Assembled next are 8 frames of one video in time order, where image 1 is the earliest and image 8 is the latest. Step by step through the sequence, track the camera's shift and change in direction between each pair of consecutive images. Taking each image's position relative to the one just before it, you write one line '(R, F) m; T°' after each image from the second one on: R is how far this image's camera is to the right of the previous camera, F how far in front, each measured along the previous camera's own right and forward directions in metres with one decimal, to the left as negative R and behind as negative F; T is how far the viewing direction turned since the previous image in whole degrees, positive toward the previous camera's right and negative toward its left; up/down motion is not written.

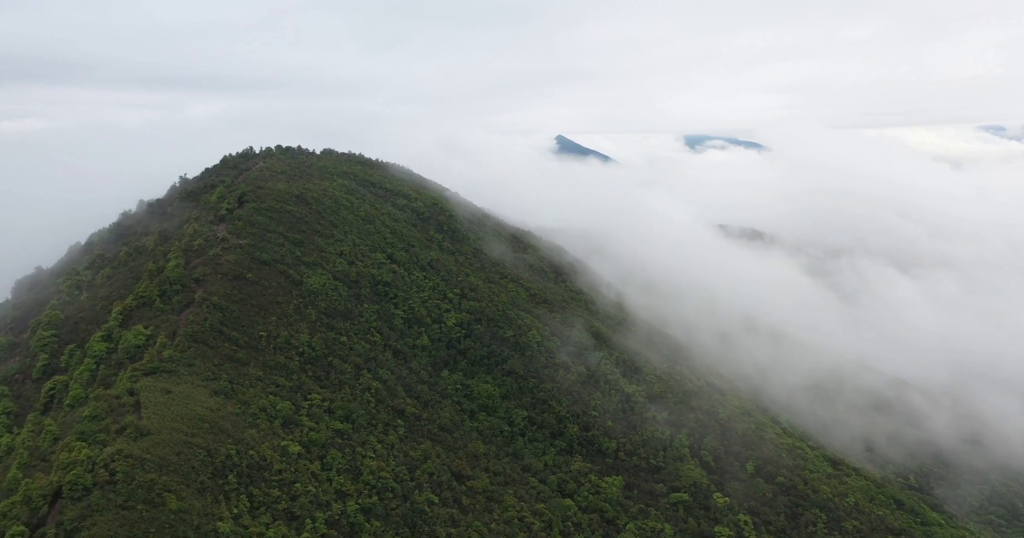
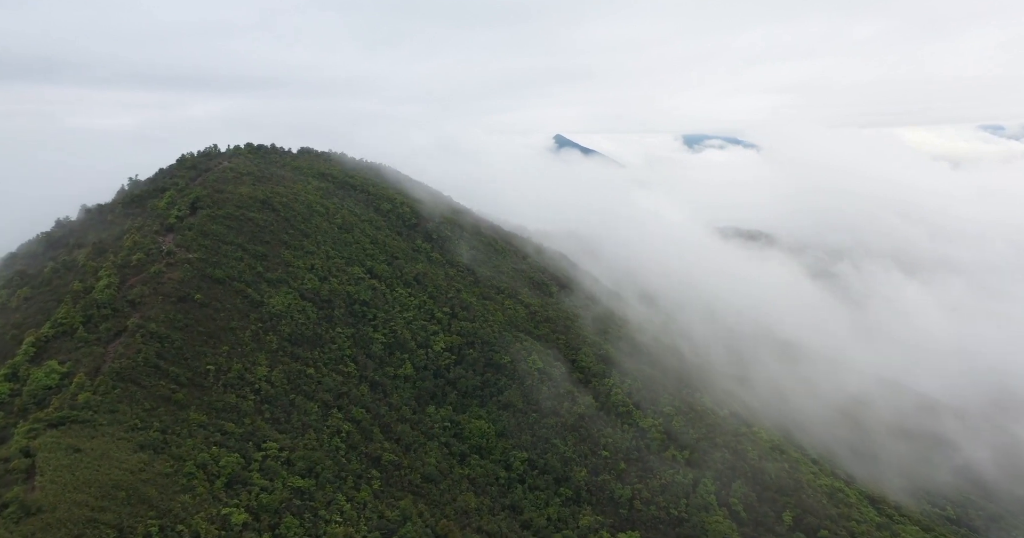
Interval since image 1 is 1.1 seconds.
(+0.2, +8.0) m; 0°
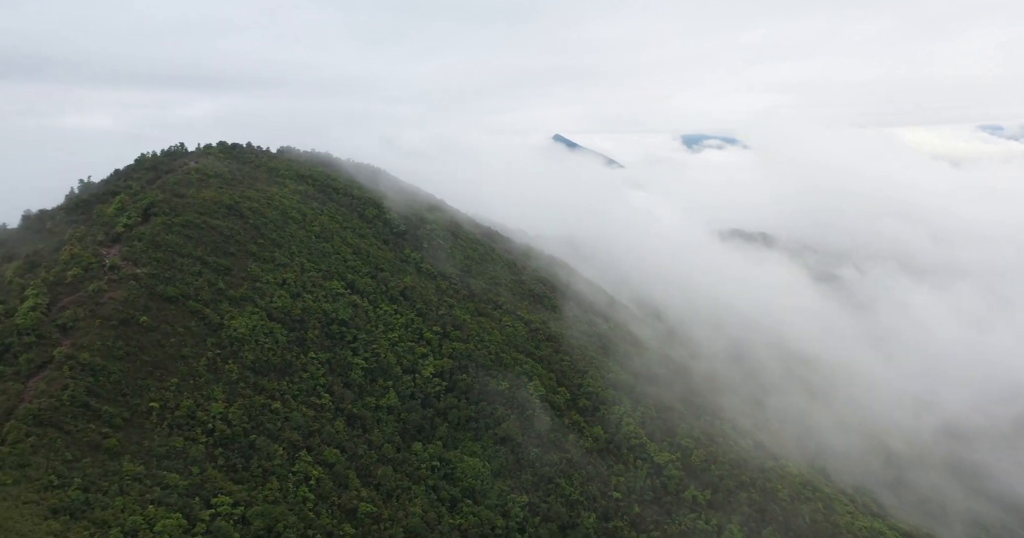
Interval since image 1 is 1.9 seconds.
(+0.1, +6.2) m; 0°
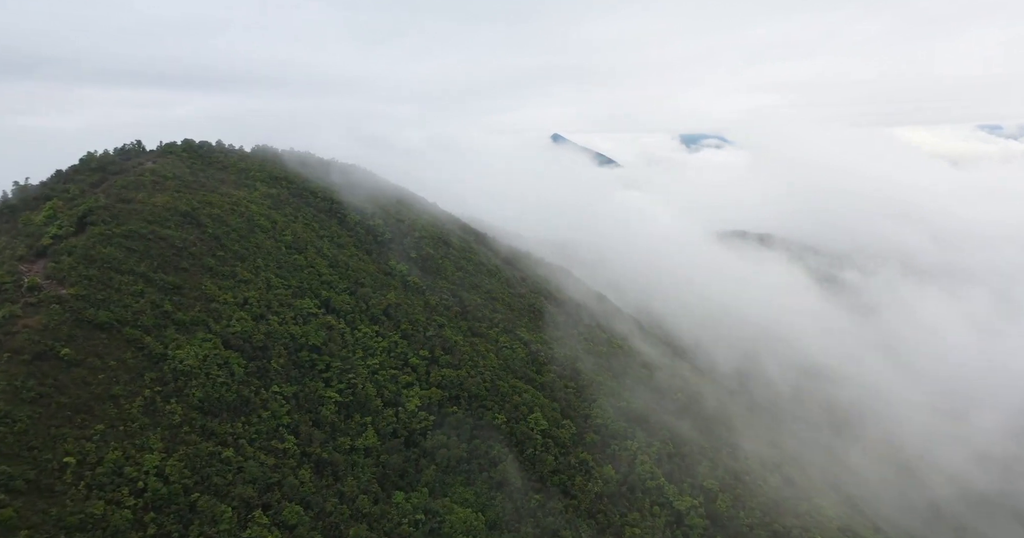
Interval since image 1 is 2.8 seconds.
(+0.1, +6.3) m; 0°
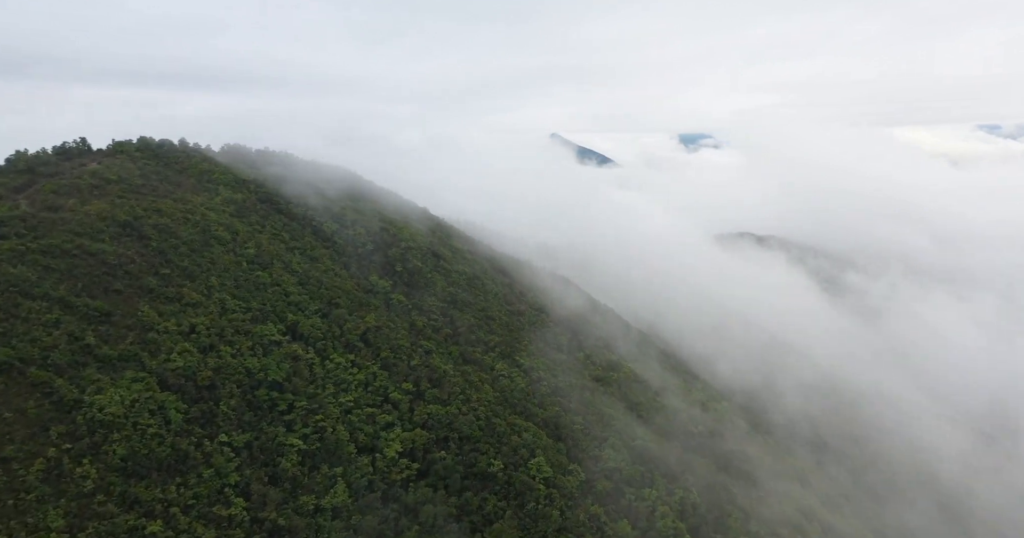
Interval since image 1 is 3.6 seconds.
(+0.1, +6.4) m; 0°
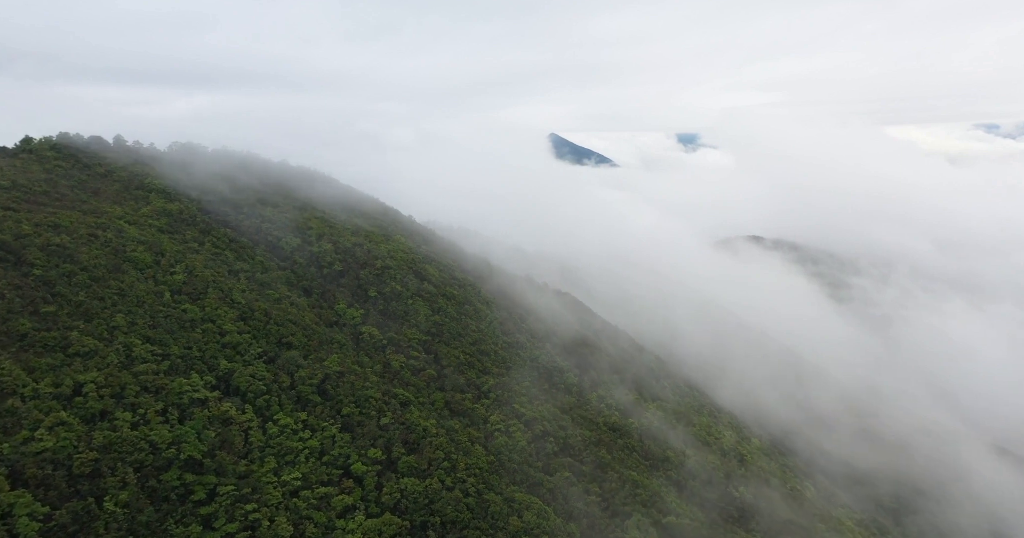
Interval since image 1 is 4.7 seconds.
(+0.1, +8.5) m; 0°
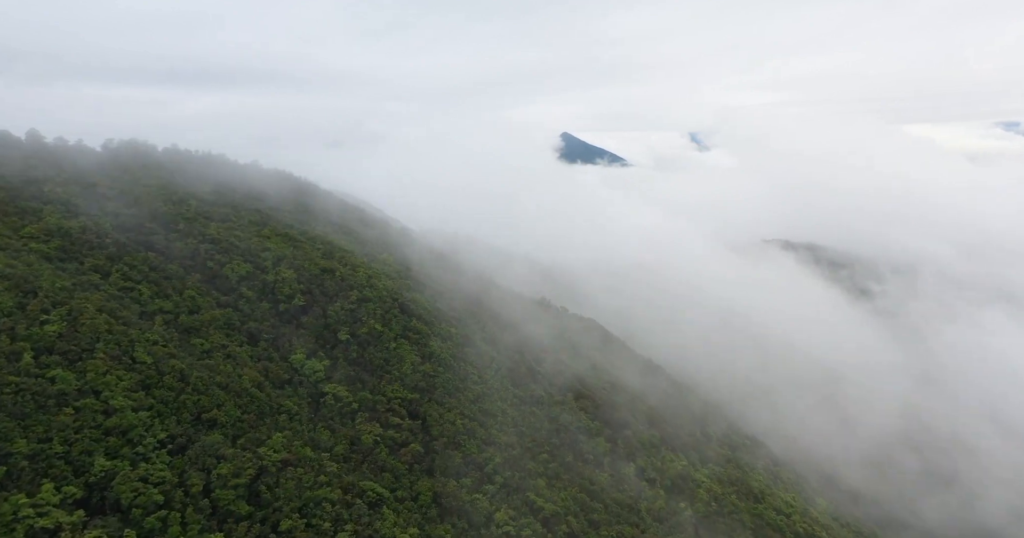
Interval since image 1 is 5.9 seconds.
(-0.1, +9.6) m; -1°
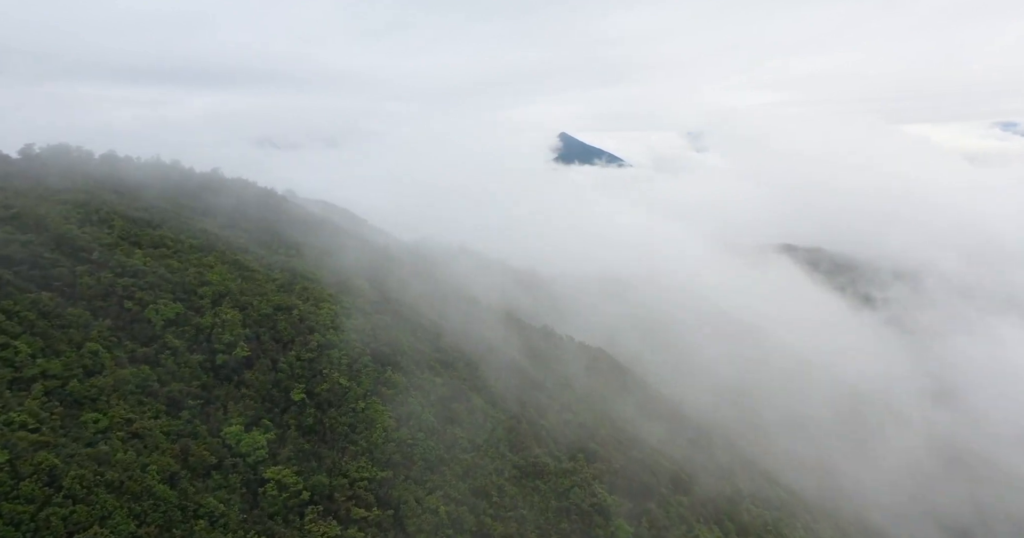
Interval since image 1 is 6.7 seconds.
(0.0, +6.5) m; 0°
